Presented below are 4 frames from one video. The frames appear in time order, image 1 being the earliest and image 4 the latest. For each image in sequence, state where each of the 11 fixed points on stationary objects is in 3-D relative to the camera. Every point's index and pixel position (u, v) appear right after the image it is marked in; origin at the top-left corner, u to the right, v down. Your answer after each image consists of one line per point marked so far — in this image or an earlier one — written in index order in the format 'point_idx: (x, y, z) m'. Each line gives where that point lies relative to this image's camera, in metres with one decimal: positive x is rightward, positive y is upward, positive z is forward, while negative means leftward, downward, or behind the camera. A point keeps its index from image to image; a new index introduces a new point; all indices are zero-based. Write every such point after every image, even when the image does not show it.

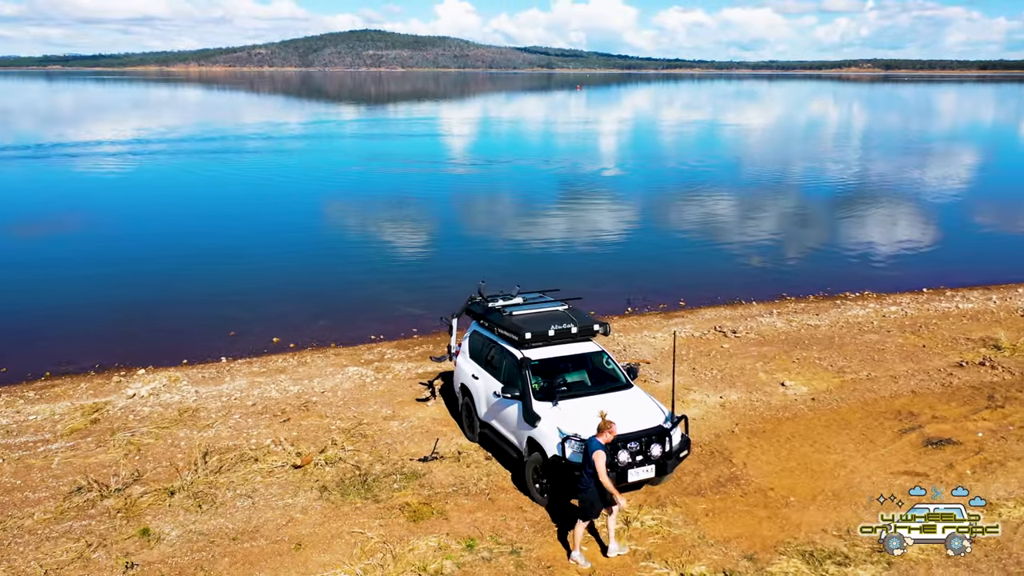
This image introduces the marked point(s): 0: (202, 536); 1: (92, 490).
0: (-3.5, -2.7, +8.9) m
1: (-5.3, -2.5, +10.1) m
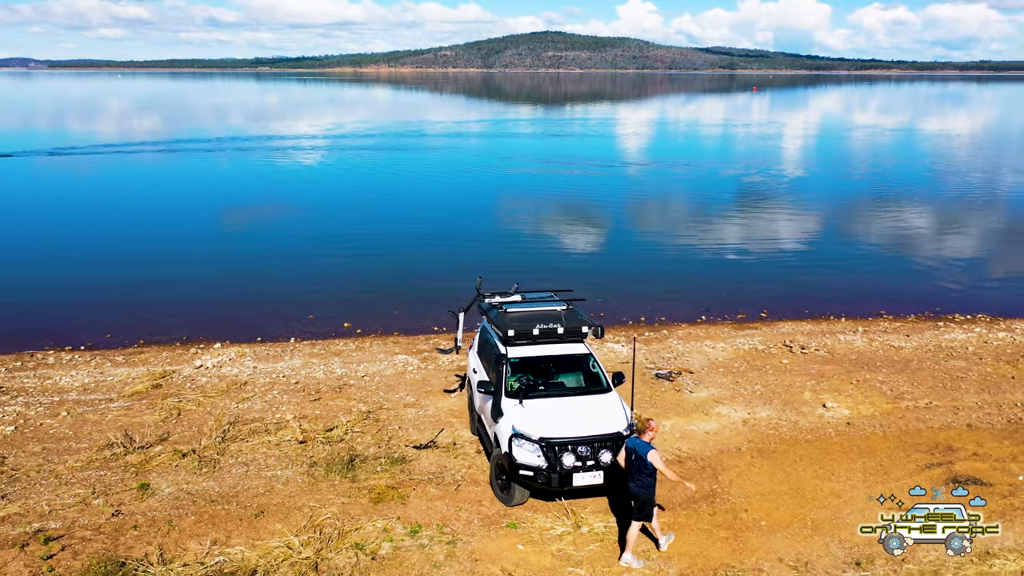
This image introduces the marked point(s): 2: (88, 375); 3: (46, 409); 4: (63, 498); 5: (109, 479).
0: (-4.0, -2.5, +9.8) m
1: (-5.5, -2.2, +11.3) m
2: (-7.7, -1.6, +14.7) m
3: (-7.4, -1.9, +12.9) m
4: (-5.4, -2.5, +9.8) m
5: (-5.1, -2.4, +10.3) m
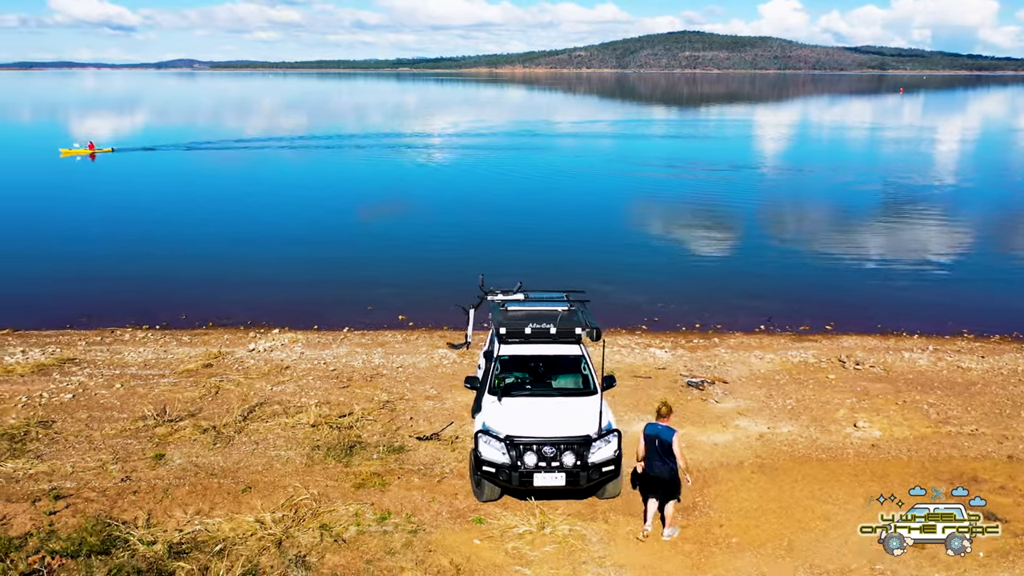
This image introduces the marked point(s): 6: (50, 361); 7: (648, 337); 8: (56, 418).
0: (-4.1, -2.3, +10.5) m
1: (-5.4, -1.9, +12.2) m
2: (-7.1, -1.2, +15.9) m
3: (-7.1, -1.6, +14.1) m
4: (-5.6, -2.3, +10.7) m
5: (-5.2, -2.2, +11.1) m
6: (-8.6, -1.4, +15.1) m
7: (+2.9, -1.0, +17.2) m
8: (-6.9, -1.9, +12.2) m
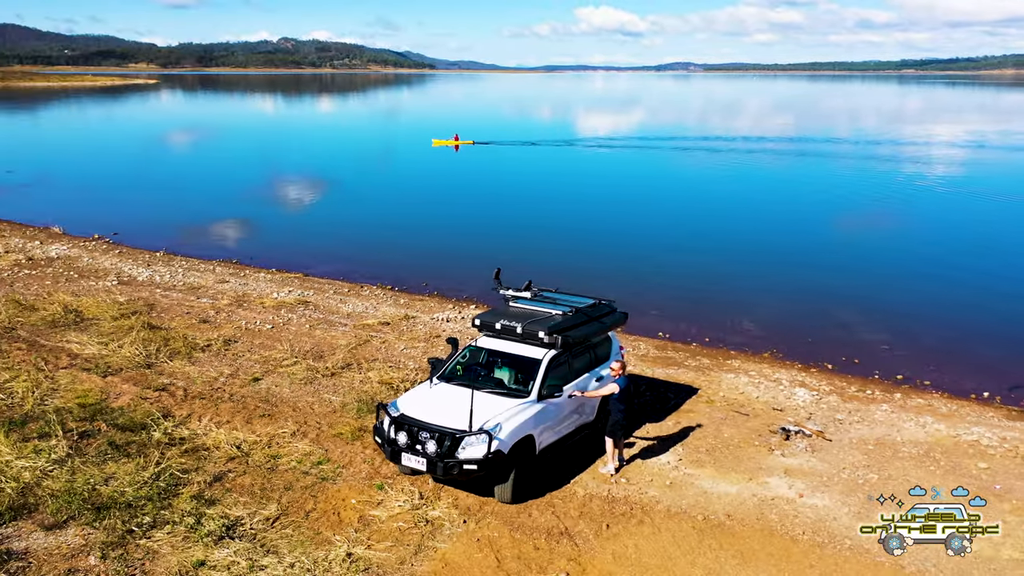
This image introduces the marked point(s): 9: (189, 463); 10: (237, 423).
0: (-4.0, -1.6, +12.9) m
1: (-4.1, -1.2, +15.1) m
2: (-3.5, -0.4, +19.0) m
3: (-4.5, -0.7, +17.5) m
4: (-5.1, -1.4, +13.9) m
5: (-4.5, -1.4, +14.1) m
6: (-5.2, -0.3, +19.2) m
7: (+5.6, -1.6, +15.0) m
8: (-5.3, -1.0, +15.9) m
9: (-4.0, -2.2, +10.1) m
10: (-3.9, -1.9, +11.4) m
